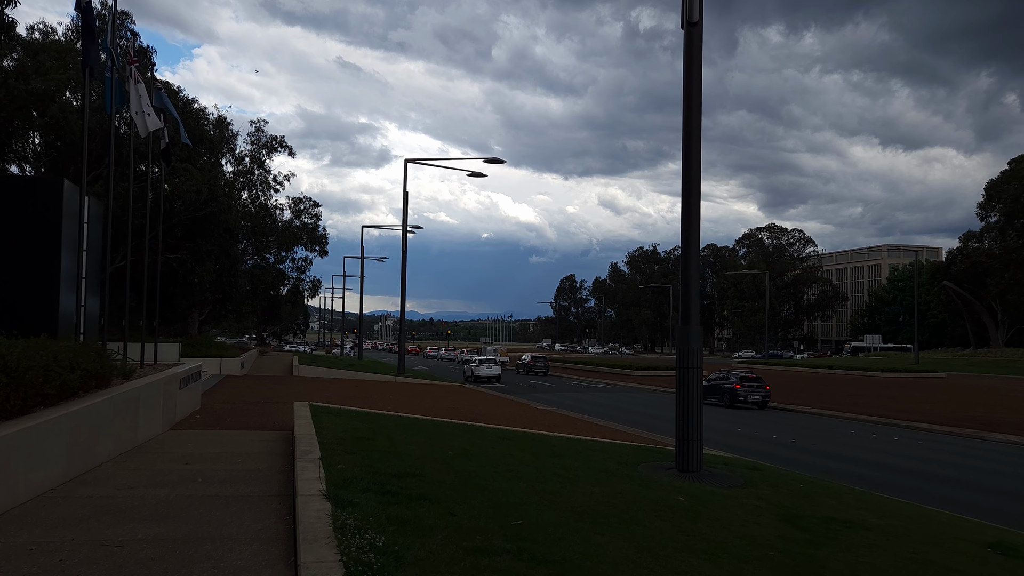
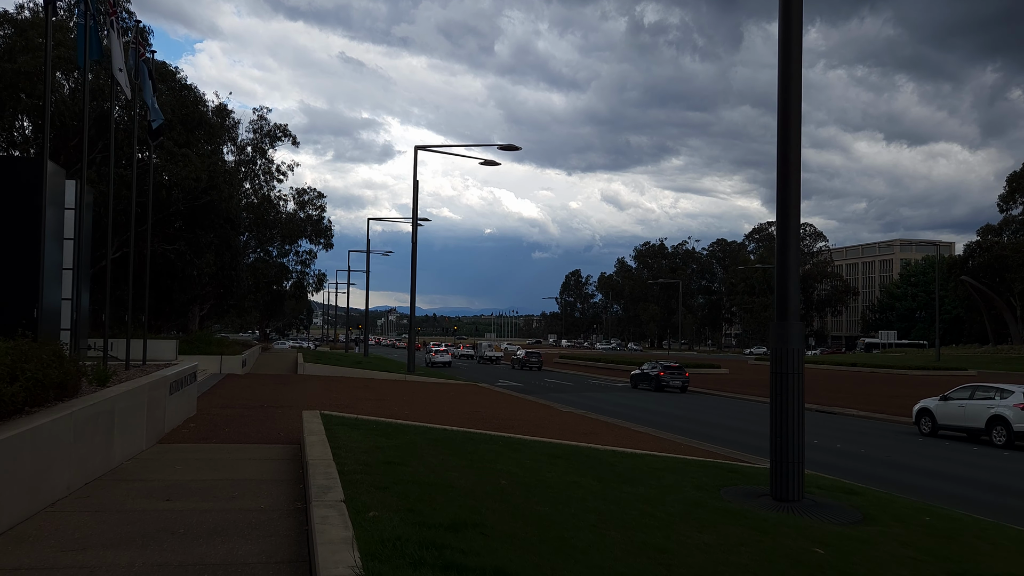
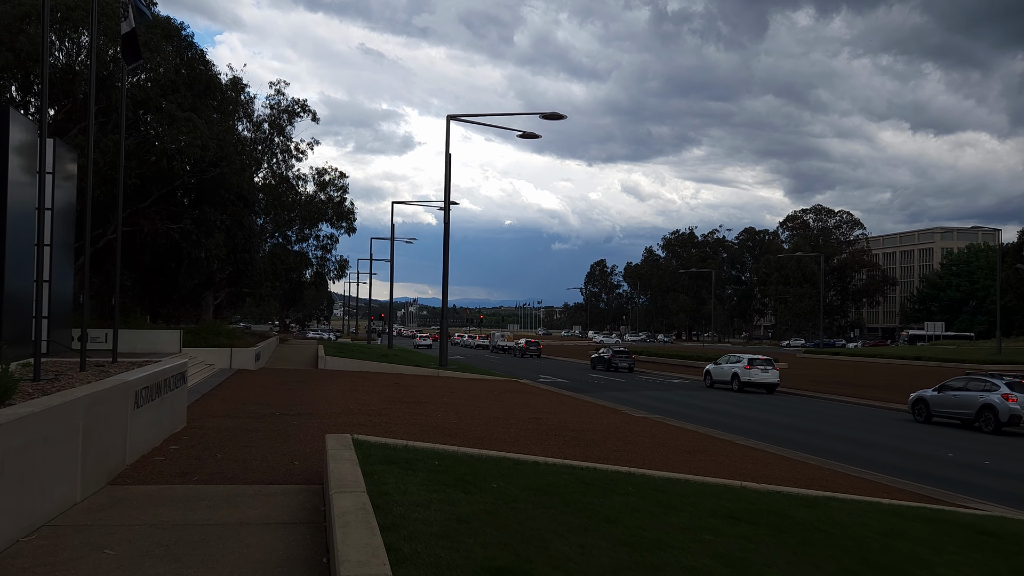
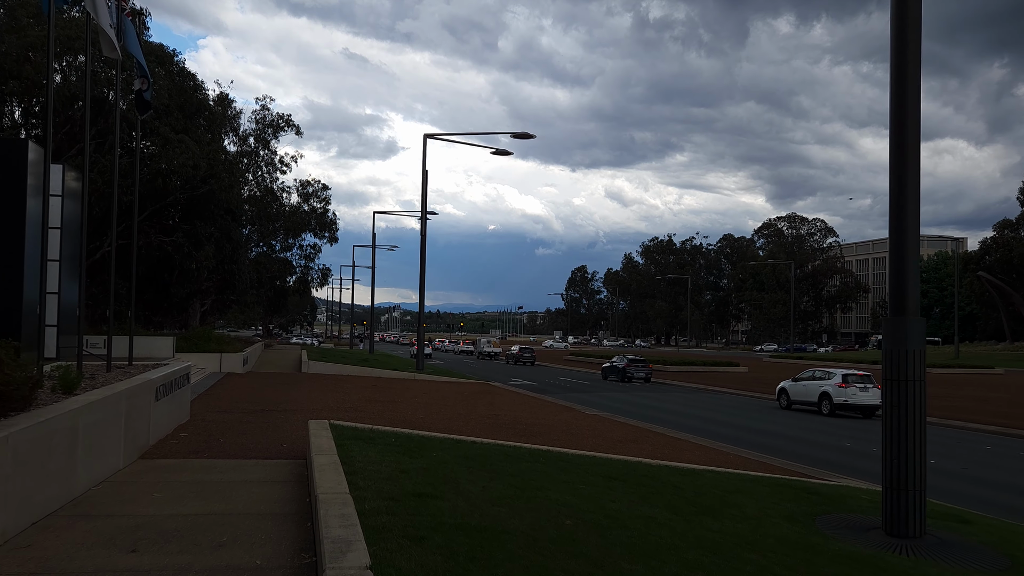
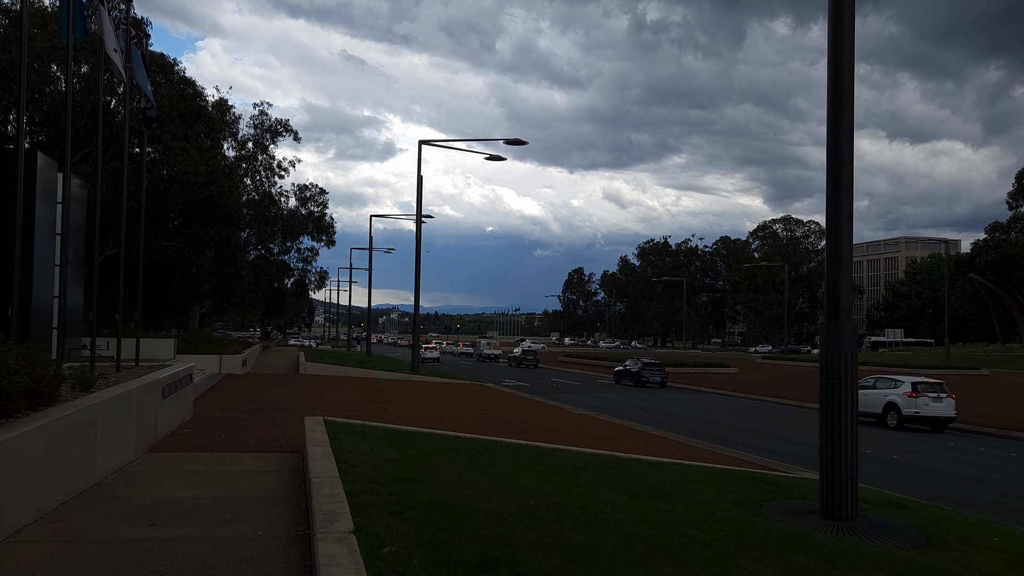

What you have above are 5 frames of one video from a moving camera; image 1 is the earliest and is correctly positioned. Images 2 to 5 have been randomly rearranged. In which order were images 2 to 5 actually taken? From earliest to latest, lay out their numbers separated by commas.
2, 5, 4, 3
